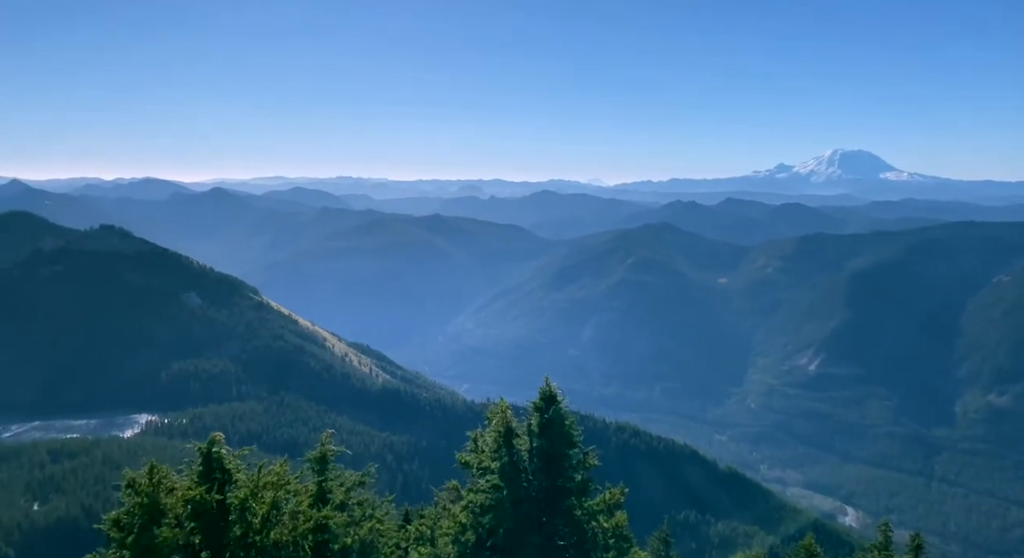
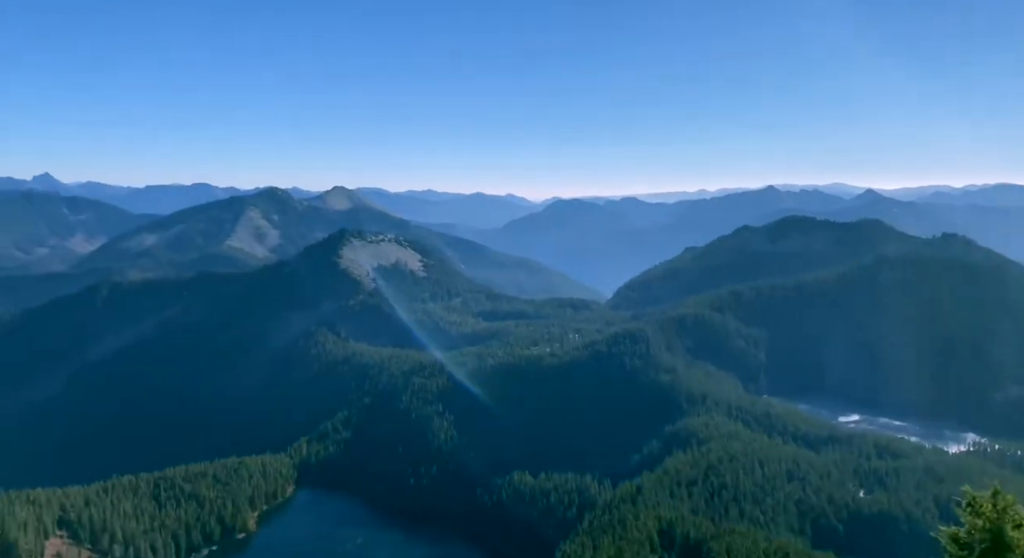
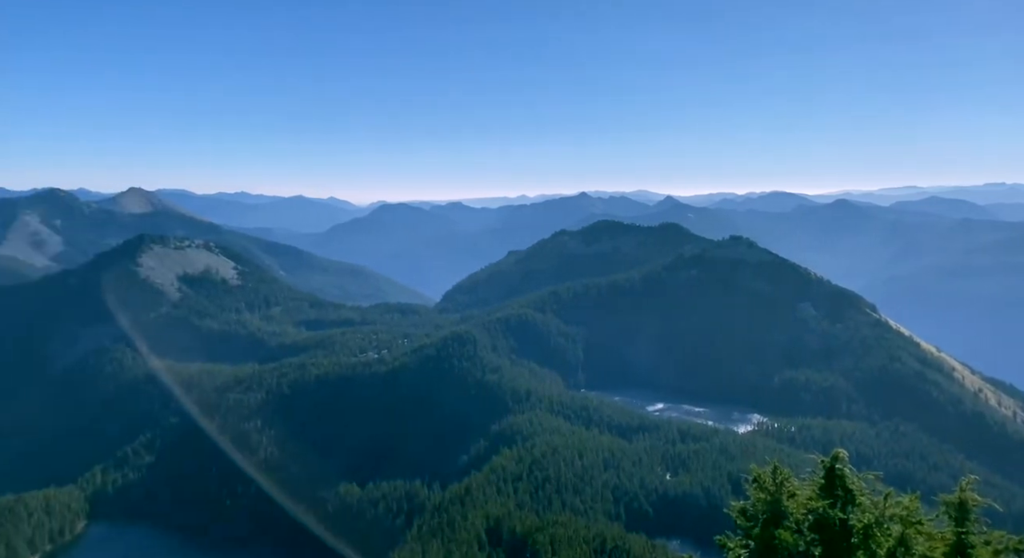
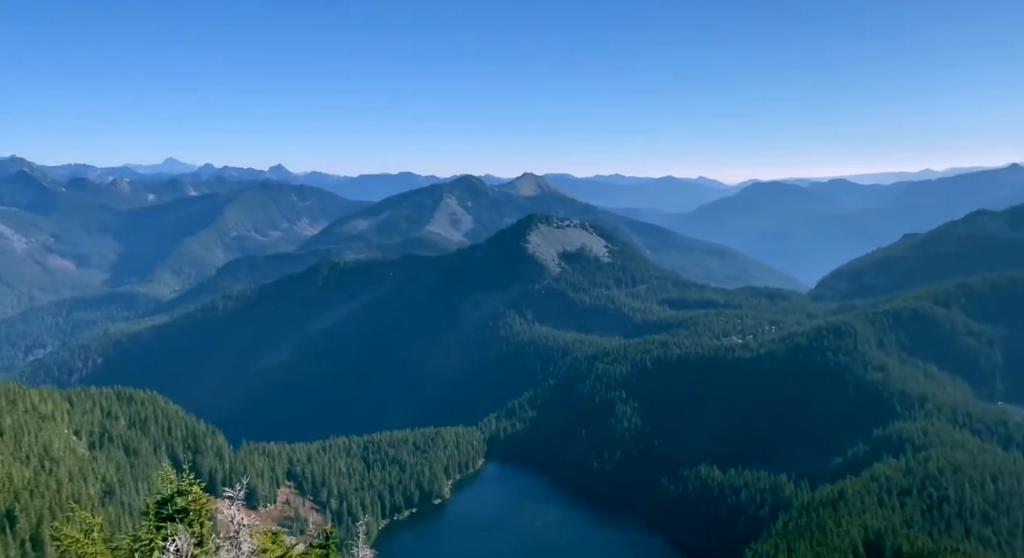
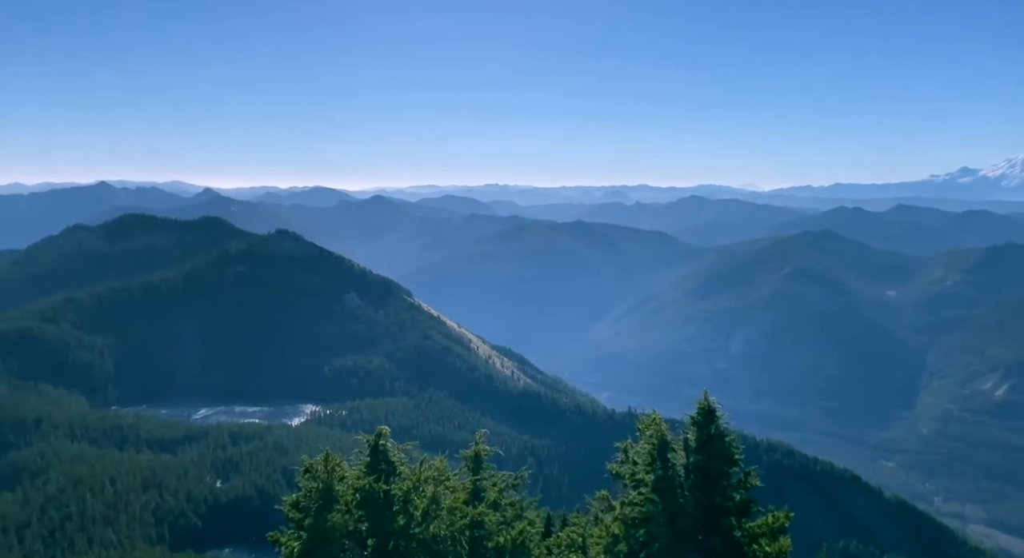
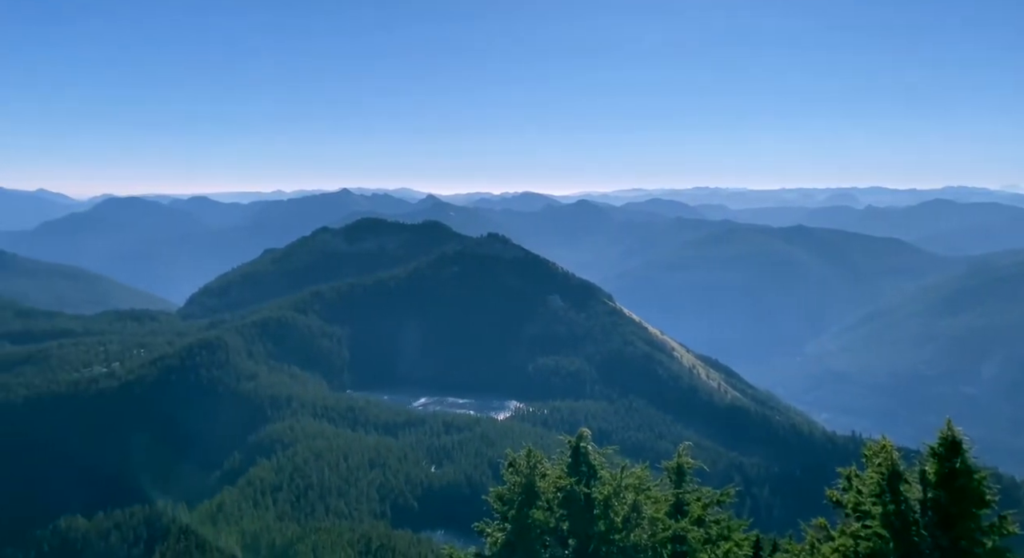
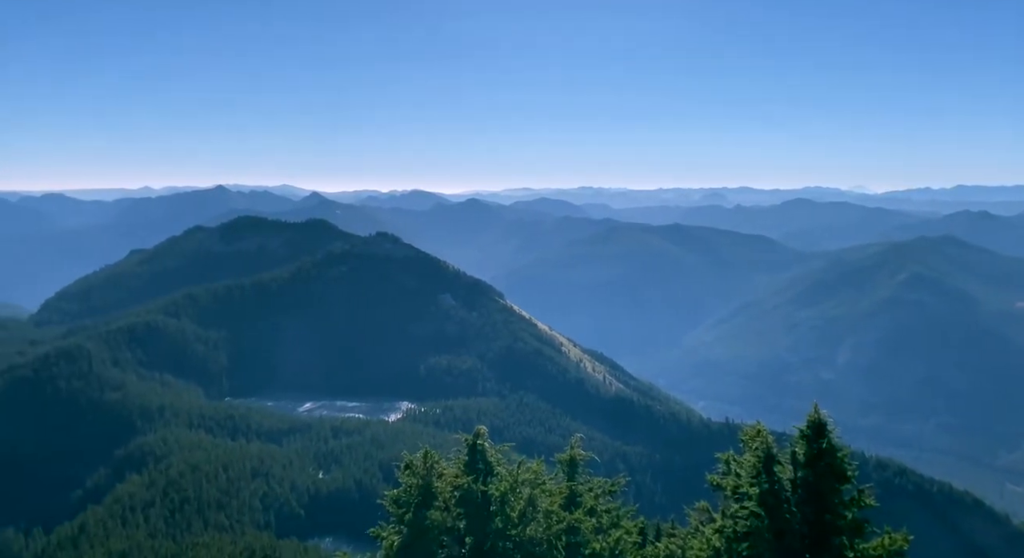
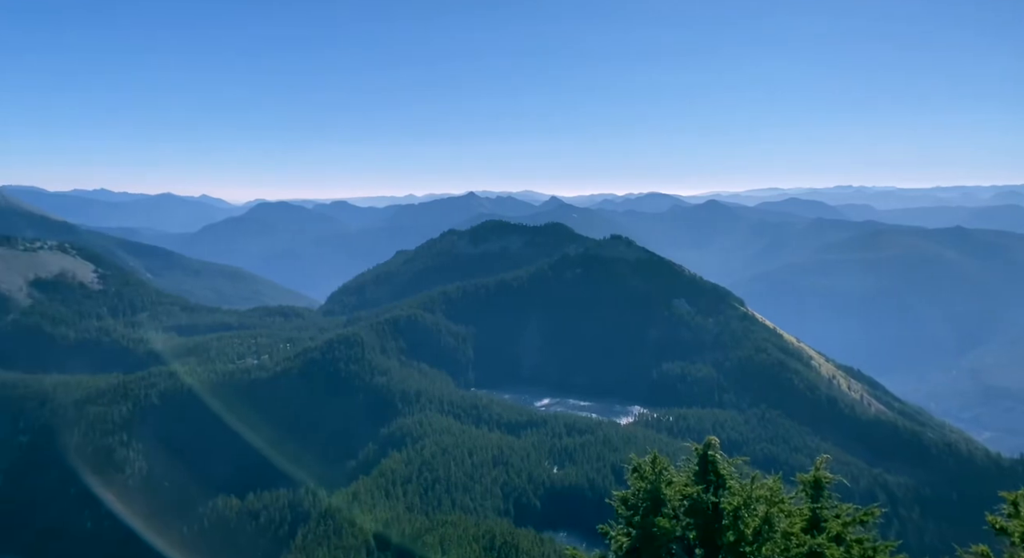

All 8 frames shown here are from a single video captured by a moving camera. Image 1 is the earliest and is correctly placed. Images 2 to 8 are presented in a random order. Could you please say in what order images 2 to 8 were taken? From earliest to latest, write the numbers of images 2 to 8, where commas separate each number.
5, 7, 6, 8, 3, 2, 4
